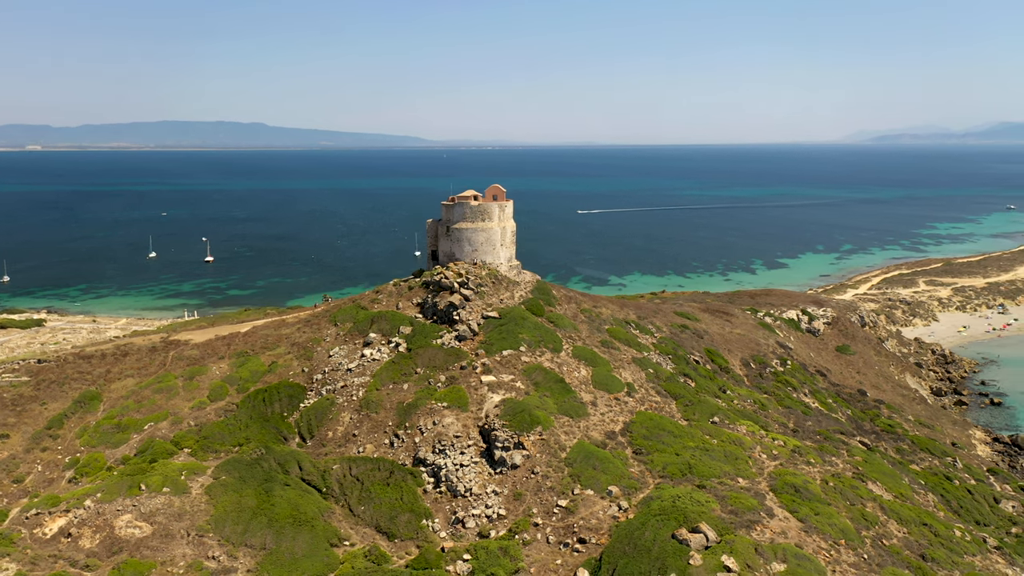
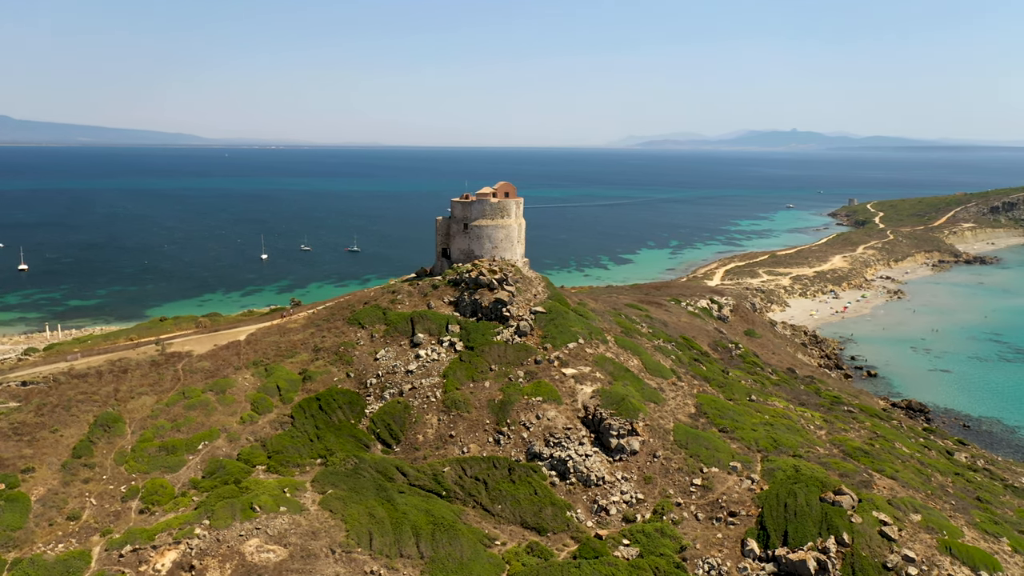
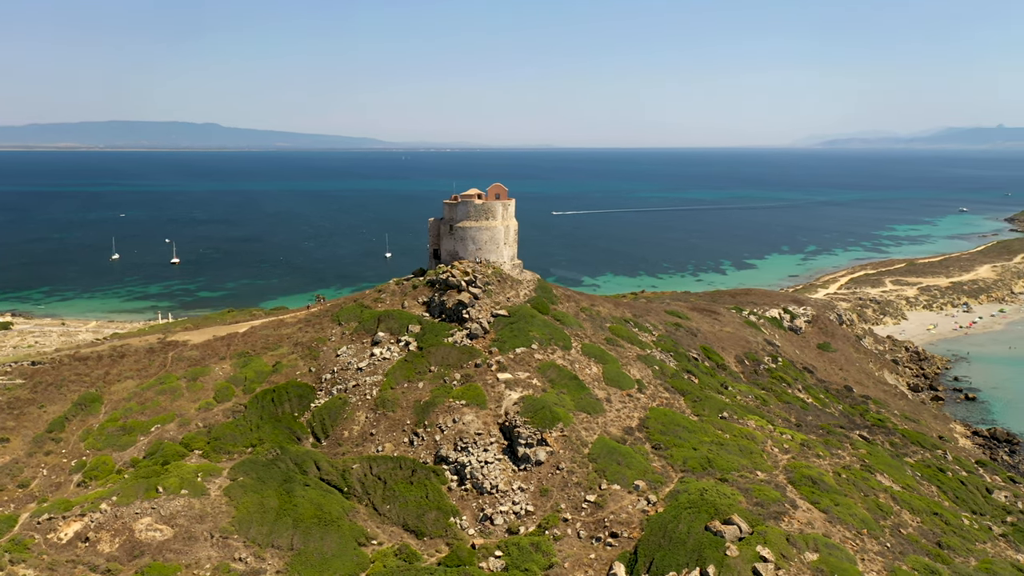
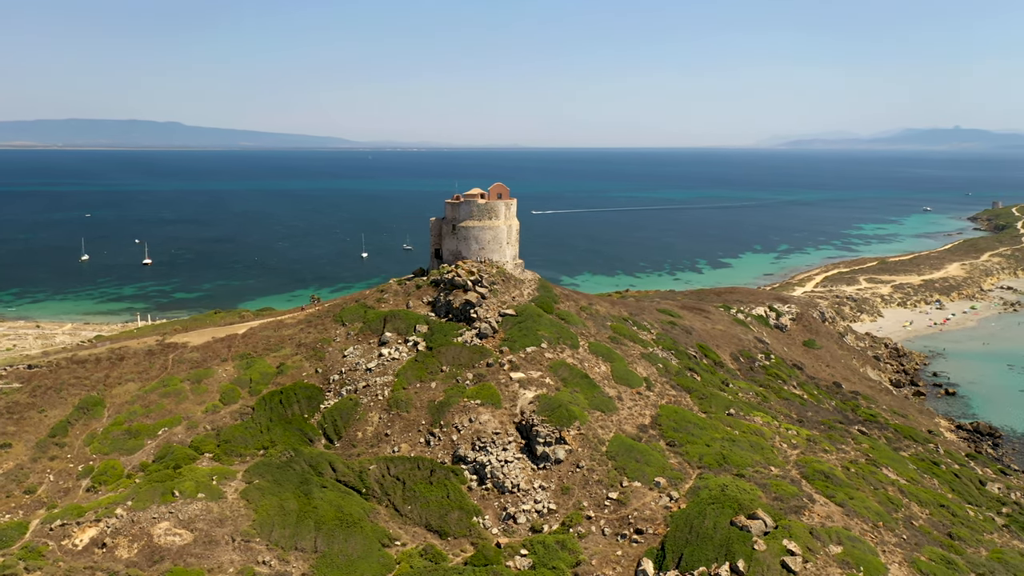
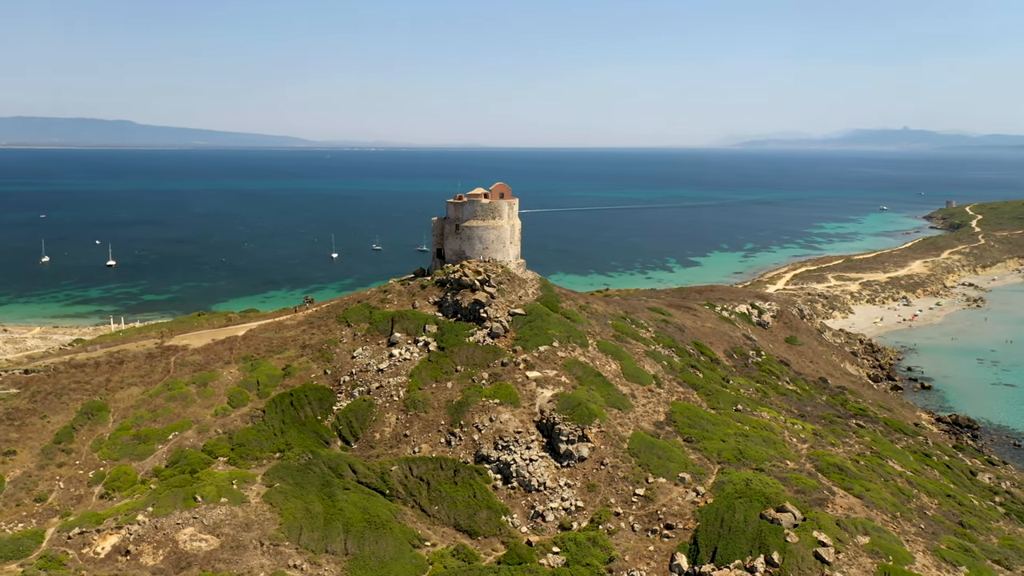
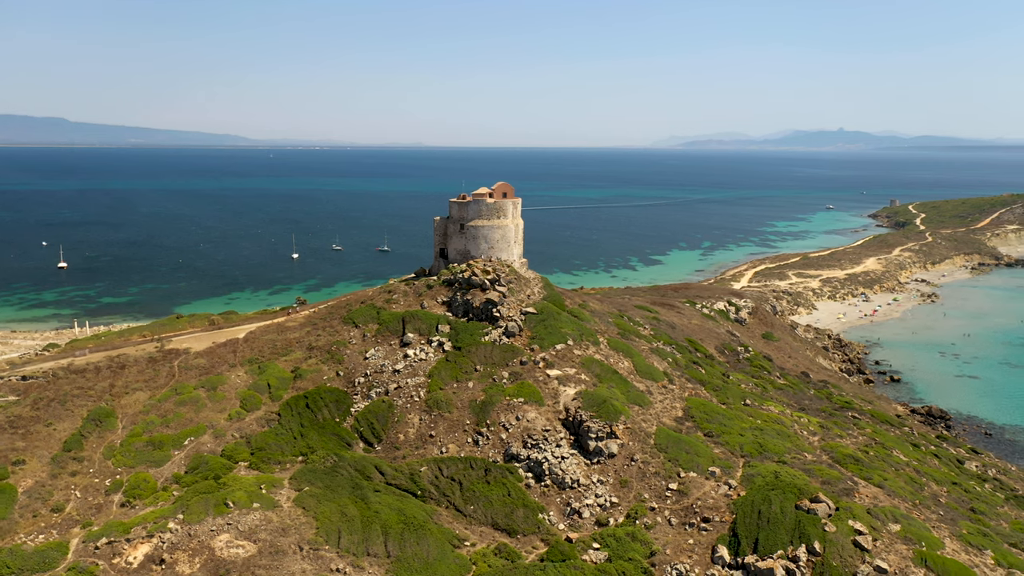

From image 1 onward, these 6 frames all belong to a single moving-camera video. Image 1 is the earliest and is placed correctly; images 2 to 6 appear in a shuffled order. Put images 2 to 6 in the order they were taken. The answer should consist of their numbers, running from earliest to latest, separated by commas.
3, 4, 5, 6, 2
